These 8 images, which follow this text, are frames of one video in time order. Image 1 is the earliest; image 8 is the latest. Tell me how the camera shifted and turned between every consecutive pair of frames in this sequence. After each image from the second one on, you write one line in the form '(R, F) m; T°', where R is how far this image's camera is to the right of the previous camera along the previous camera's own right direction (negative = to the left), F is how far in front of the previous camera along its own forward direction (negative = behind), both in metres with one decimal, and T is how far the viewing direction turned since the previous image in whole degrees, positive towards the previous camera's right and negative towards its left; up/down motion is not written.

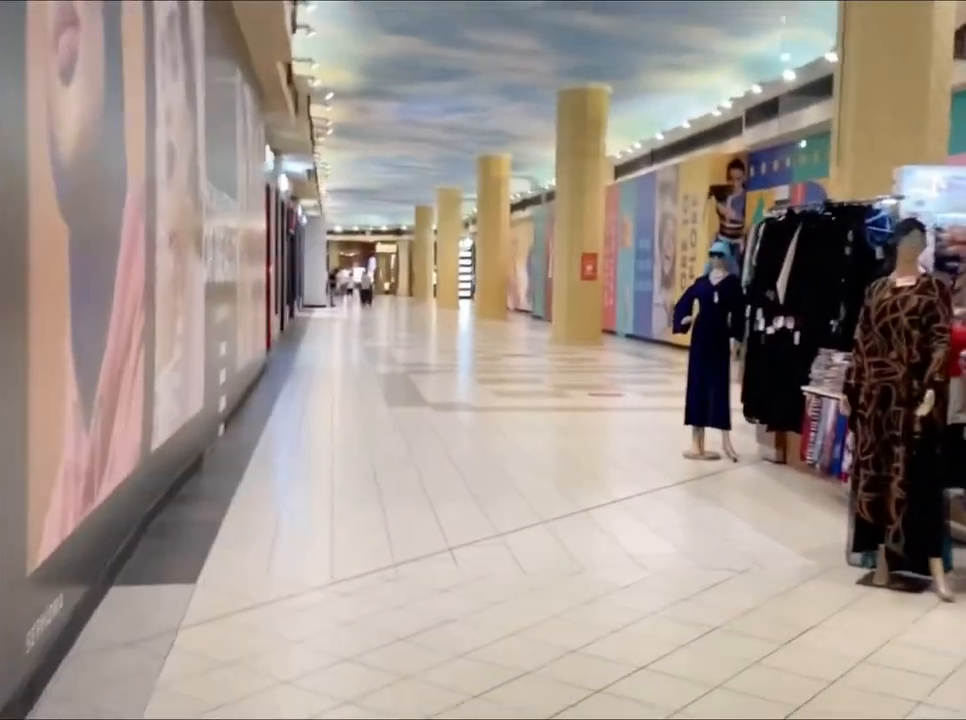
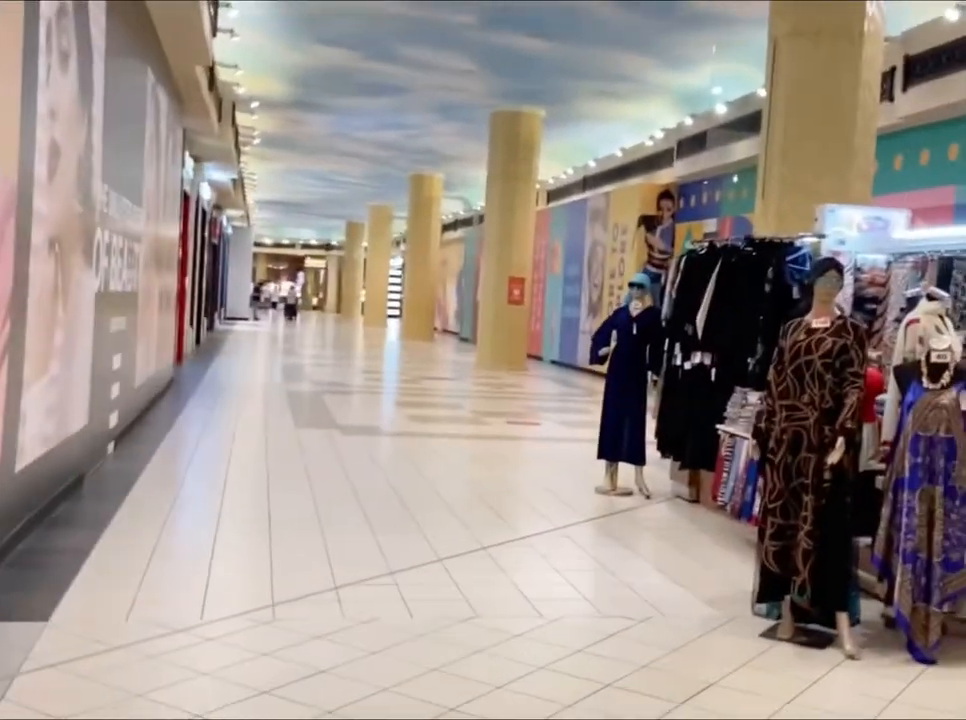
(+0.1, +0.3) m; +4°
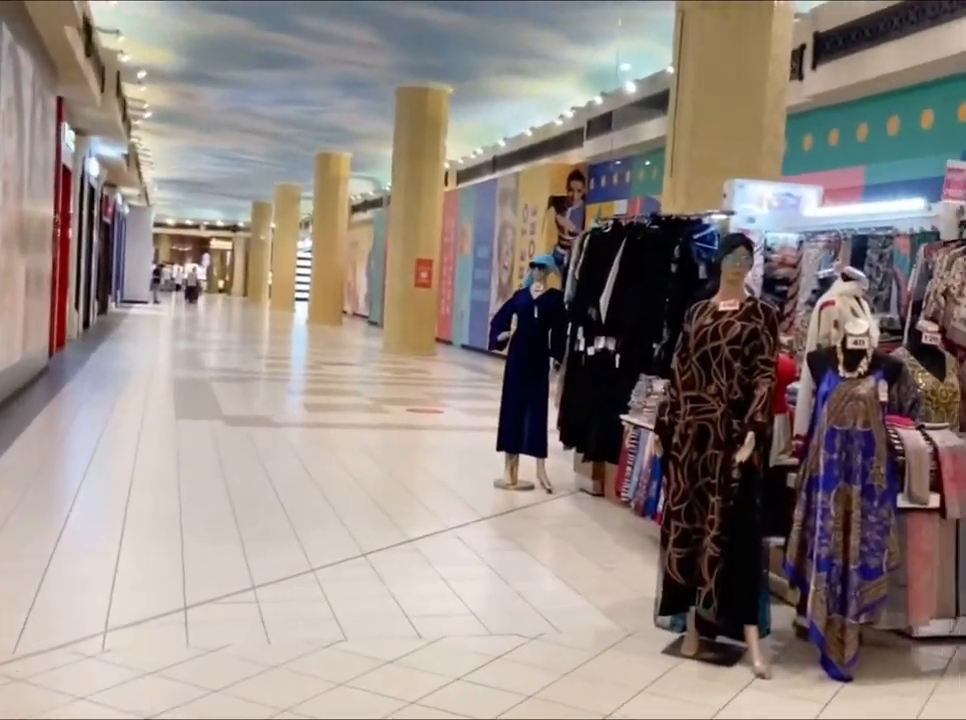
(+0.2, +0.5) m; +5°
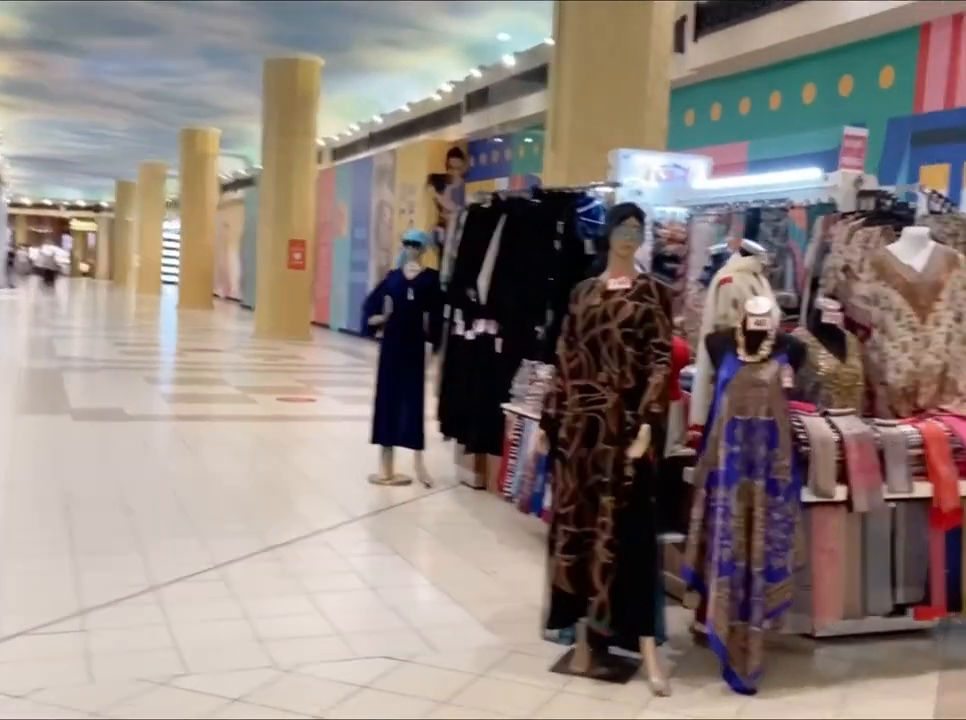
(+0.1, +0.4) m; +7°
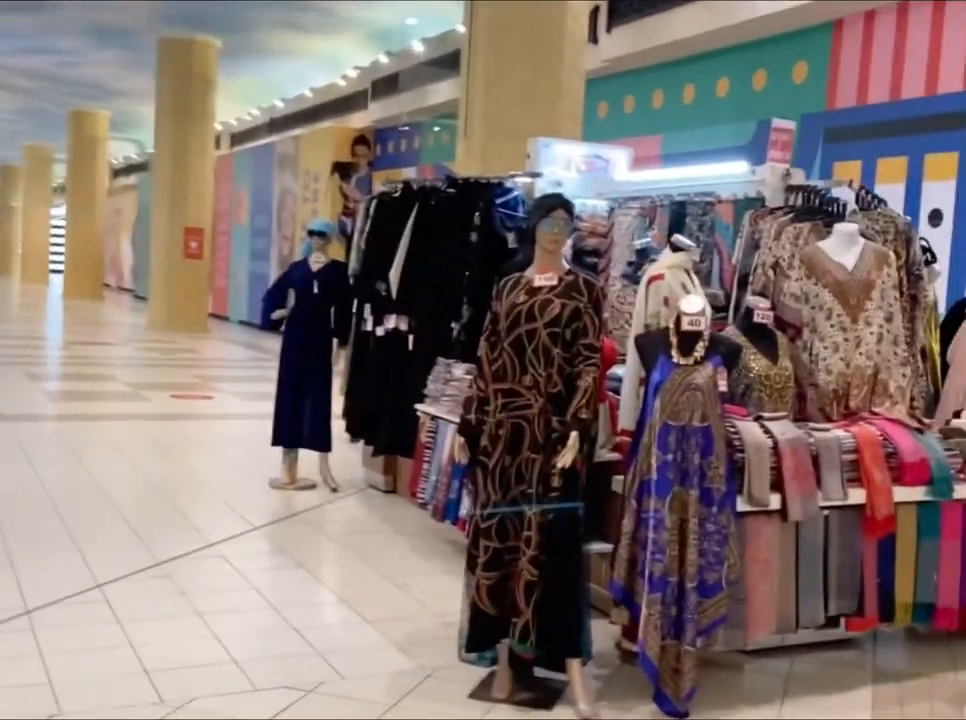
(0.0, +0.3) m; +6°
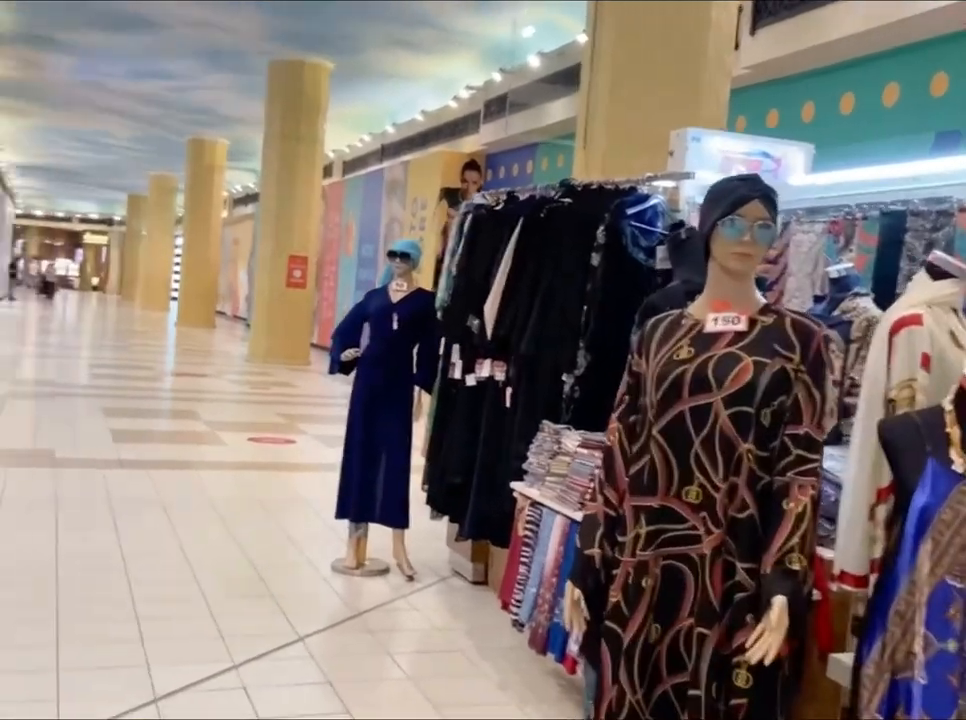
(0.0, +1.2) m; -6°
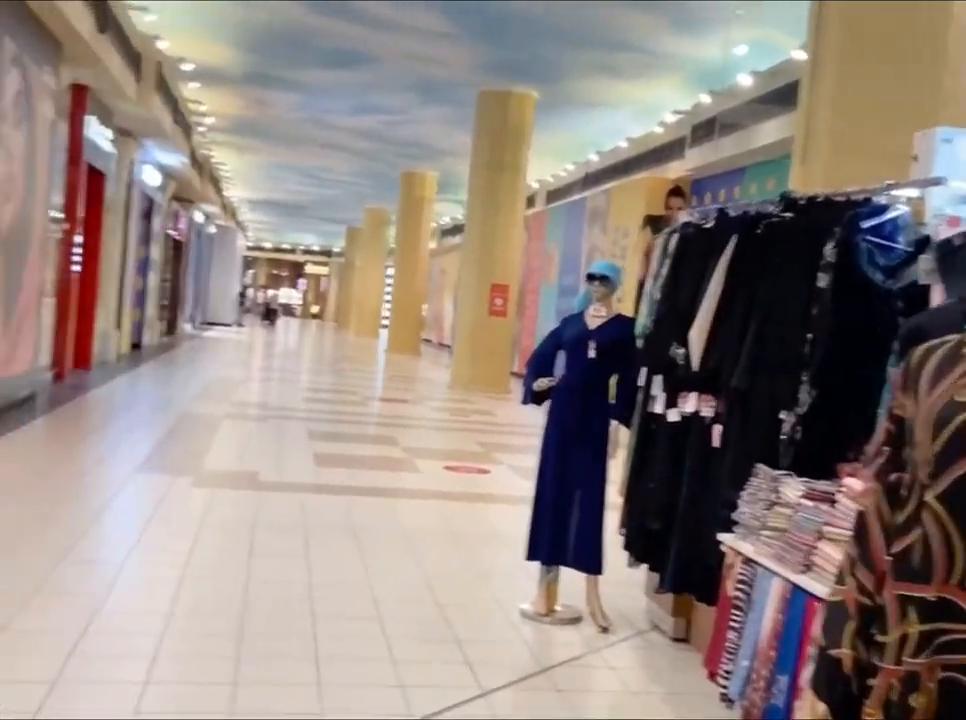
(0.0, +0.3) m; -12°
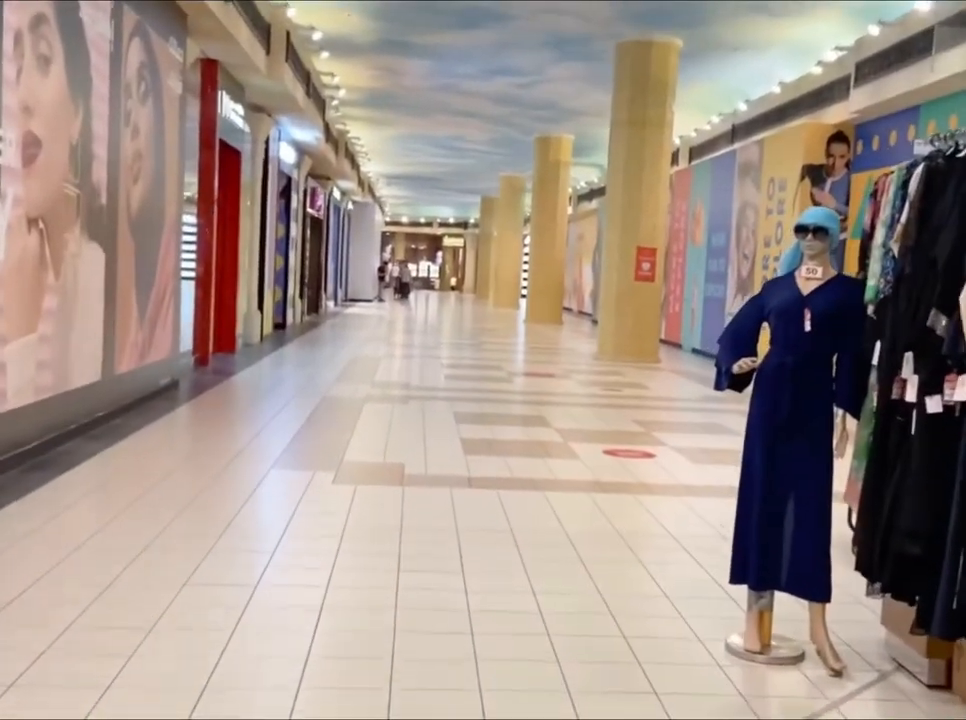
(-0.2, +0.7) m; -8°
